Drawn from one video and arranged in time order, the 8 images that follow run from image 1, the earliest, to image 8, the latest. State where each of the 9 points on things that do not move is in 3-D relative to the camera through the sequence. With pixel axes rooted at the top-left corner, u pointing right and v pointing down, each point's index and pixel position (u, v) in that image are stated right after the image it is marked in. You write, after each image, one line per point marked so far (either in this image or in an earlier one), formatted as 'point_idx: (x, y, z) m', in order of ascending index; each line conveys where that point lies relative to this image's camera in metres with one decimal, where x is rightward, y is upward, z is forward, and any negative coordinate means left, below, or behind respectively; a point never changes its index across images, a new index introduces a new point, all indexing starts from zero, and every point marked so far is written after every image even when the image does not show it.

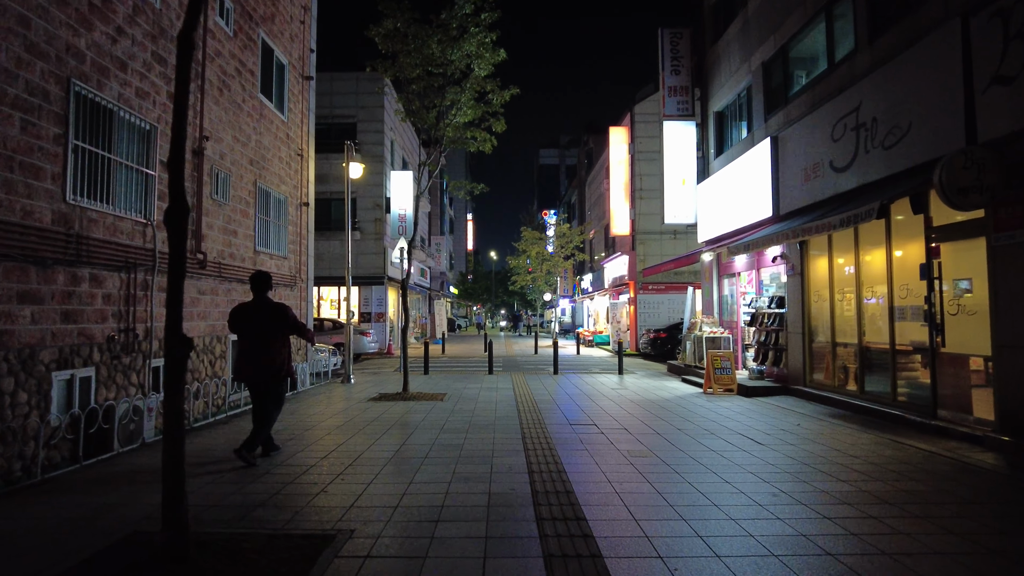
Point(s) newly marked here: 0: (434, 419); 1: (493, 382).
0: (-1.2, -1.9, +8.6) m
1: (-0.5, -2.3, +14.3) m
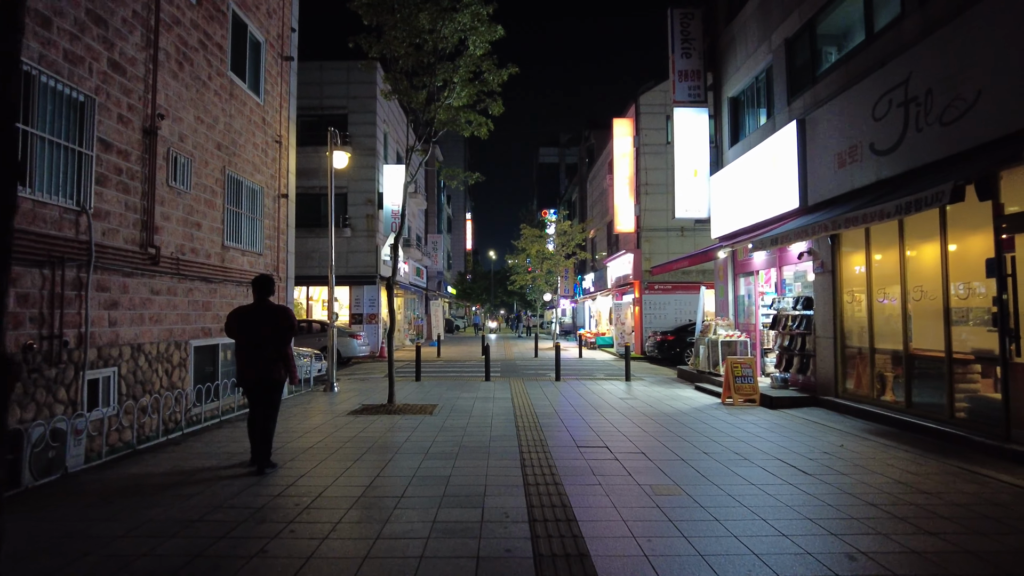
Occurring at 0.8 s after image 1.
0: (-1.2, -1.9, +7.5) m
1: (-0.5, -2.3, +13.1) m
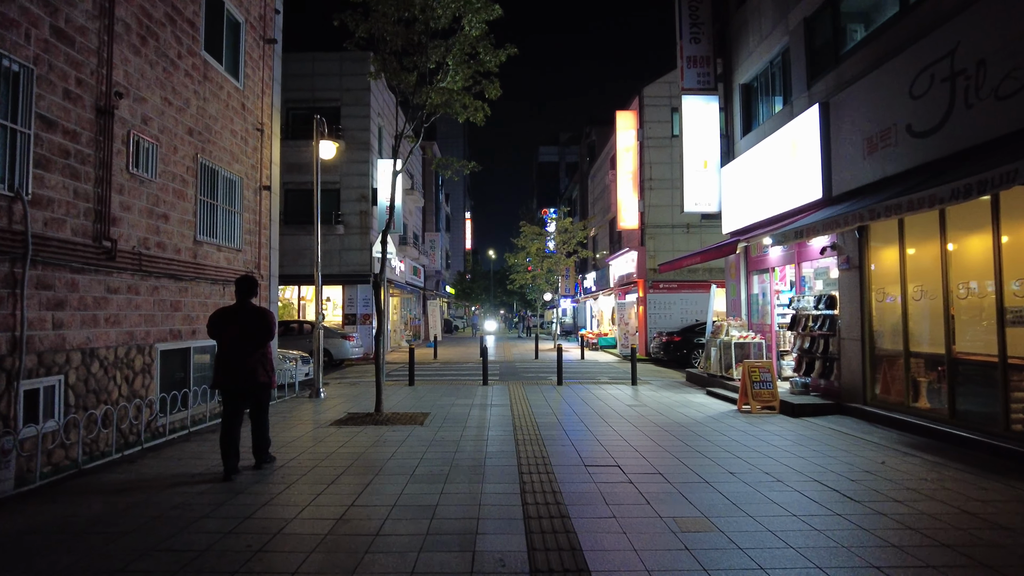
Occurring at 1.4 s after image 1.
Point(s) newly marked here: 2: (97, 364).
0: (-1.2, -1.9, +6.6) m
1: (-0.5, -2.3, +12.3) m
2: (-4.8, -0.9, +6.8) m
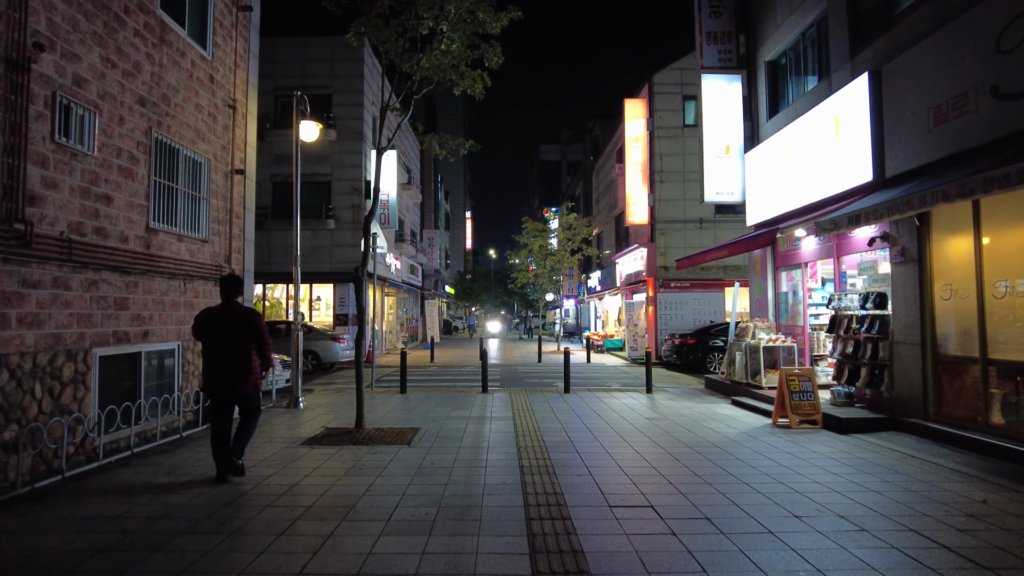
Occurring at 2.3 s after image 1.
0: (-1.2, -1.8, +5.4) m
1: (-0.5, -2.2, +11.0) m
2: (-4.8, -0.8, +5.6) m
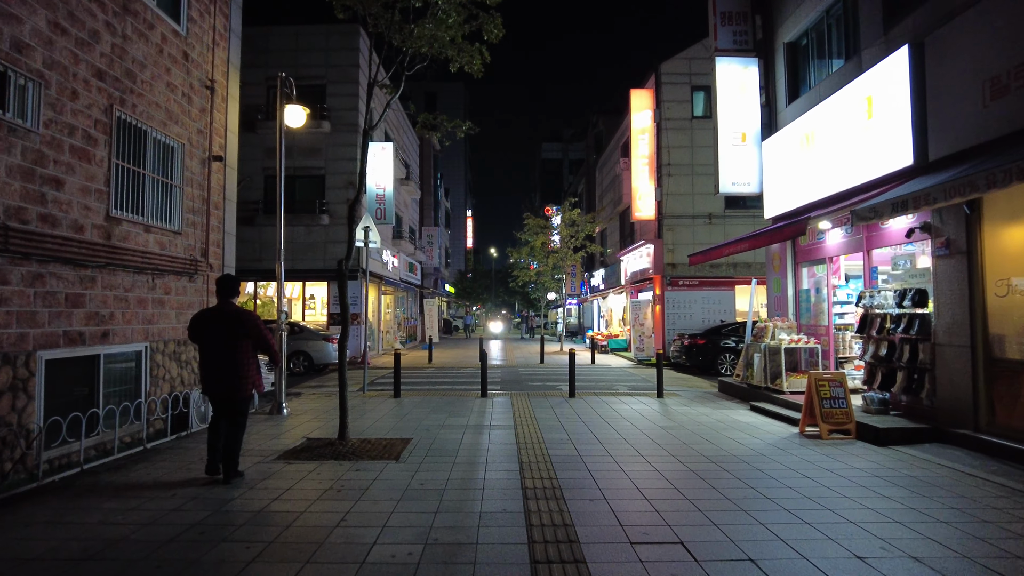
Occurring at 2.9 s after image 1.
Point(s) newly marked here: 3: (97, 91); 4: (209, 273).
0: (-1.2, -1.8, +4.5) m
1: (-0.5, -2.1, +10.2) m
2: (-4.8, -0.8, +4.8) m
3: (-4.9, +2.4, +7.0) m
4: (-4.9, +0.2, +9.5) m
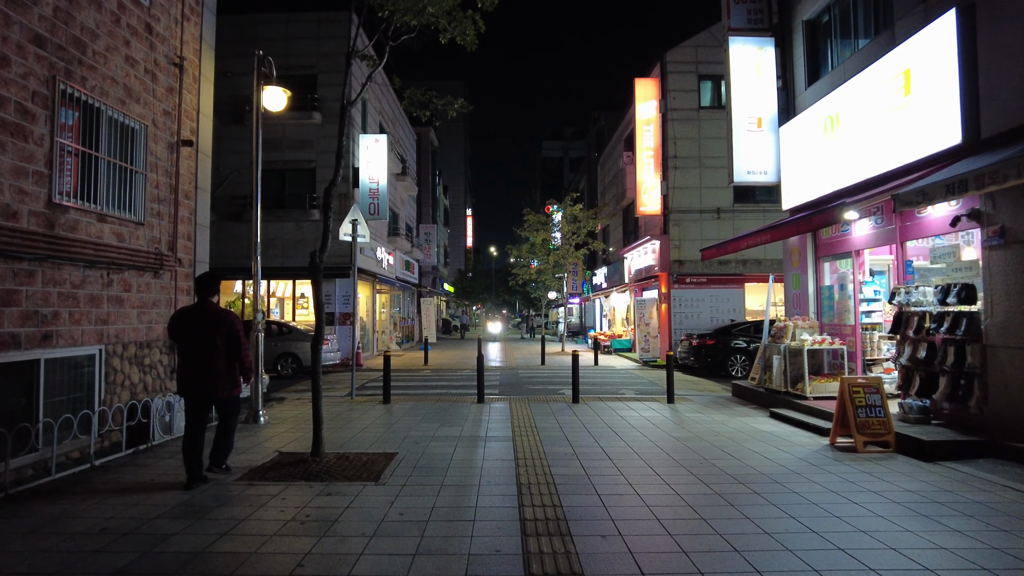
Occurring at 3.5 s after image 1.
0: (-1.2, -1.7, +3.7) m
1: (-0.5, -2.1, +9.4) m
2: (-4.8, -0.7, +3.9) m
3: (-5.0, +2.4, +6.2) m
4: (-4.9, +0.3, +8.6) m
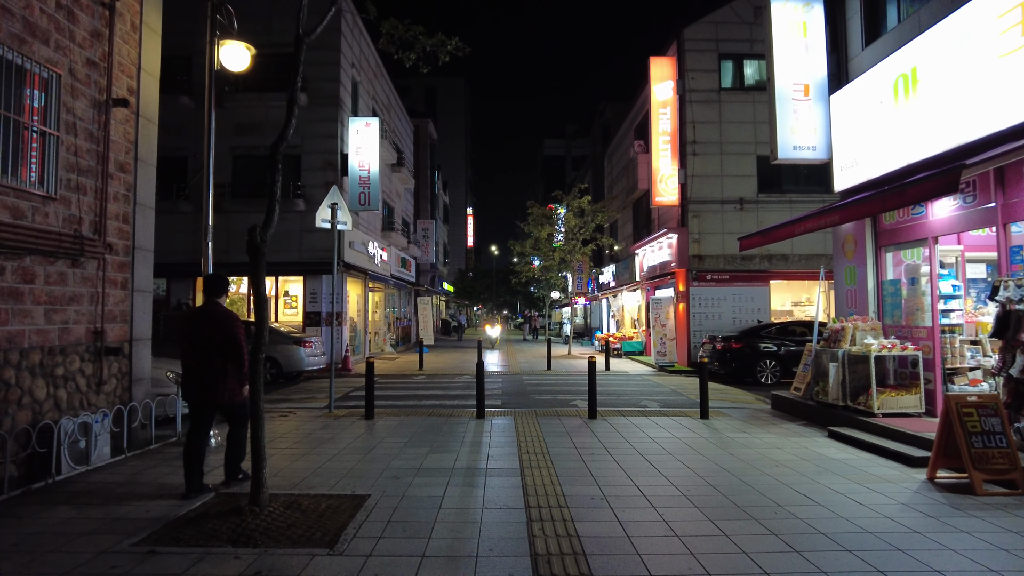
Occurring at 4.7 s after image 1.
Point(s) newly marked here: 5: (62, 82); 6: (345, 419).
0: (-1.1, -1.6, +2.0) m
1: (-0.4, -2.0, +7.7) m
2: (-4.7, -0.6, +2.3) m
3: (-4.9, +2.5, +4.5) m
4: (-4.8, +0.4, +7.0) m
5: (-4.9, +2.2, +6.4) m
6: (-2.7, -2.1, +9.4) m
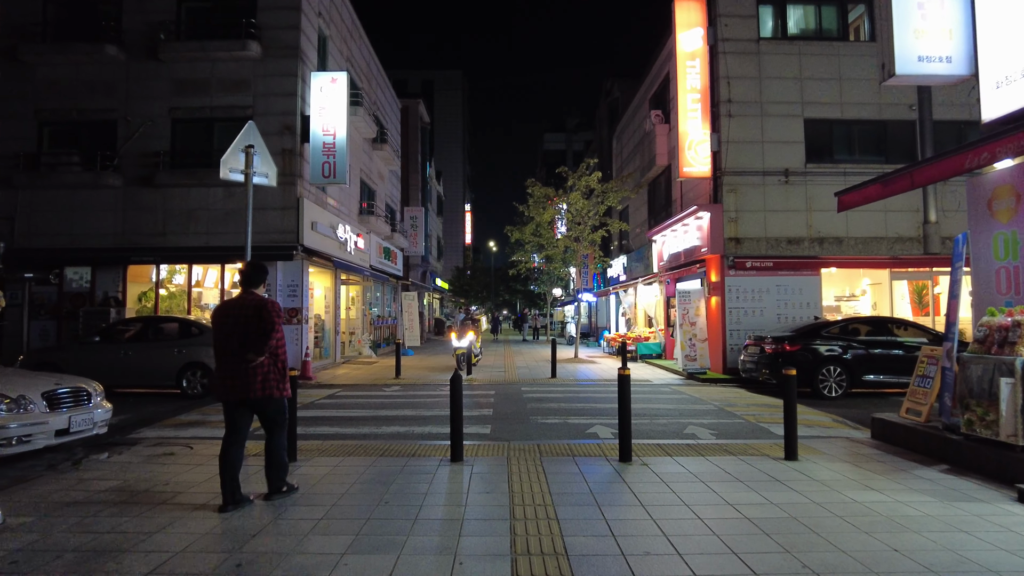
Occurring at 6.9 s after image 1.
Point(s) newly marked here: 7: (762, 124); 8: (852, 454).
0: (-1.2, -1.4, -1.2) m
1: (-0.5, -1.7, +4.5) m
2: (-4.8, -0.4, -0.9) m
3: (-5.0, +2.7, +1.3) m
4: (-4.9, +0.6, +3.8) m
5: (-5.0, +2.5, +3.3) m
6: (-2.8, -1.9, +6.2) m
7: (+6.3, +4.1, +14.8) m
8: (+3.8, -1.8, +6.6) m
